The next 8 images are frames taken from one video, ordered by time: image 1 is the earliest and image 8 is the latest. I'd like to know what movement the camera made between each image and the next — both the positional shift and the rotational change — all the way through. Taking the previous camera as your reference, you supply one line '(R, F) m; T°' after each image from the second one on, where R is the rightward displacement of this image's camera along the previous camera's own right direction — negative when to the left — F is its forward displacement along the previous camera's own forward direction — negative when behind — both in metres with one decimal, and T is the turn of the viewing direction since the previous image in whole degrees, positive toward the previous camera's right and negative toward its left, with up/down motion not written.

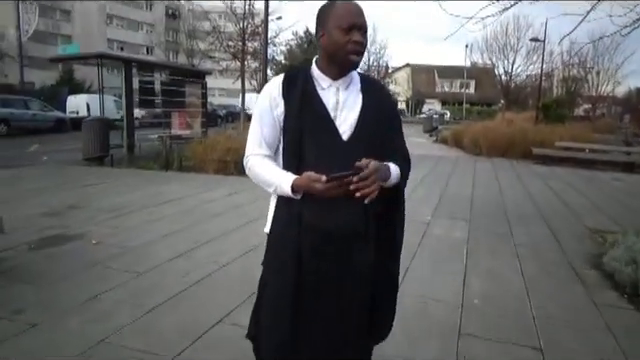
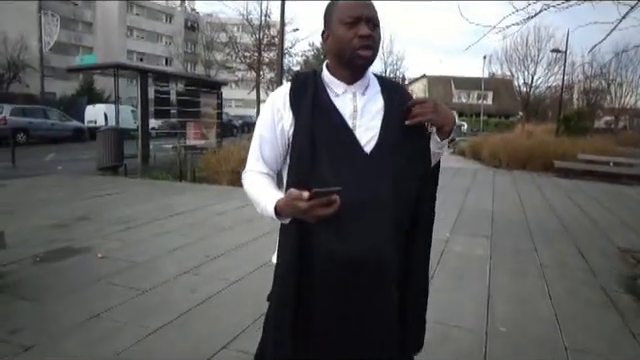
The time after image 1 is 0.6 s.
(0.0, +0.1) m; -2°
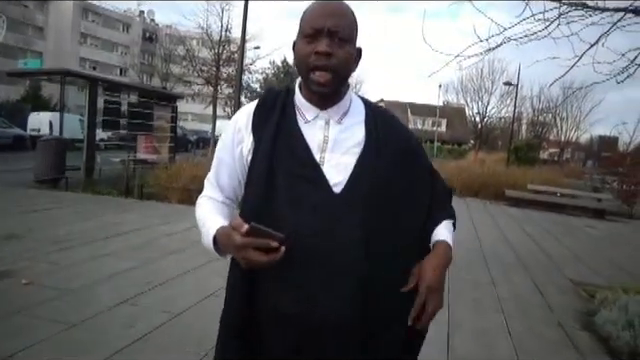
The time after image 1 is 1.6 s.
(0.0, +0.2) m; +5°
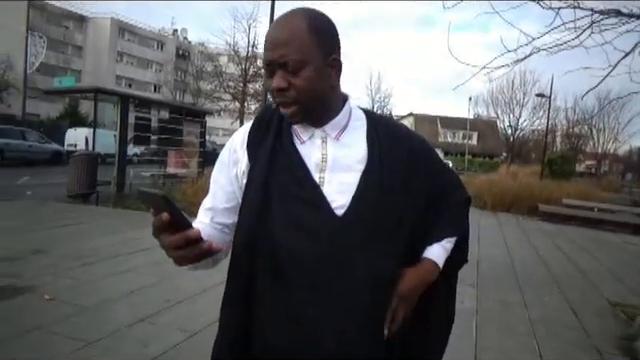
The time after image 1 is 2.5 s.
(0.0, +0.1) m; -4°
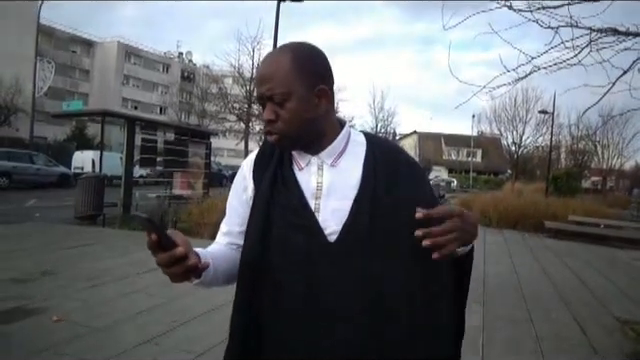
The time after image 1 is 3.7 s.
(0.0, 0.0) m; -1°
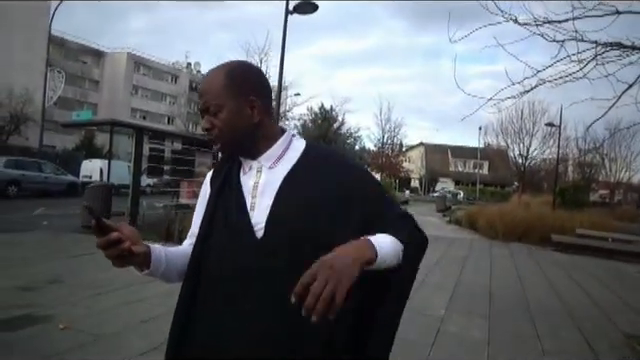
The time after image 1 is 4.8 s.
(0.0, 0.0) m; -1°
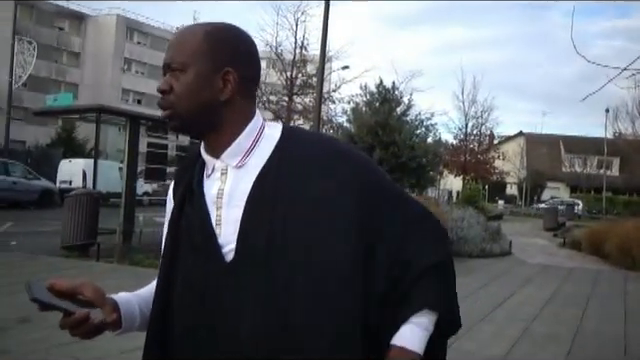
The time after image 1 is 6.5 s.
(-0.6, +3.2) m; -3°
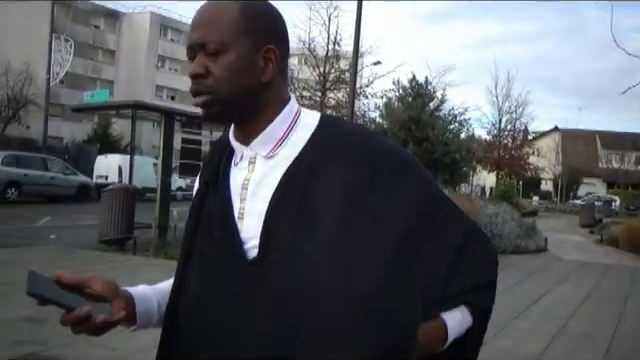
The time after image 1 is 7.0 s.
(-0.3, 0.0) m; -2°
